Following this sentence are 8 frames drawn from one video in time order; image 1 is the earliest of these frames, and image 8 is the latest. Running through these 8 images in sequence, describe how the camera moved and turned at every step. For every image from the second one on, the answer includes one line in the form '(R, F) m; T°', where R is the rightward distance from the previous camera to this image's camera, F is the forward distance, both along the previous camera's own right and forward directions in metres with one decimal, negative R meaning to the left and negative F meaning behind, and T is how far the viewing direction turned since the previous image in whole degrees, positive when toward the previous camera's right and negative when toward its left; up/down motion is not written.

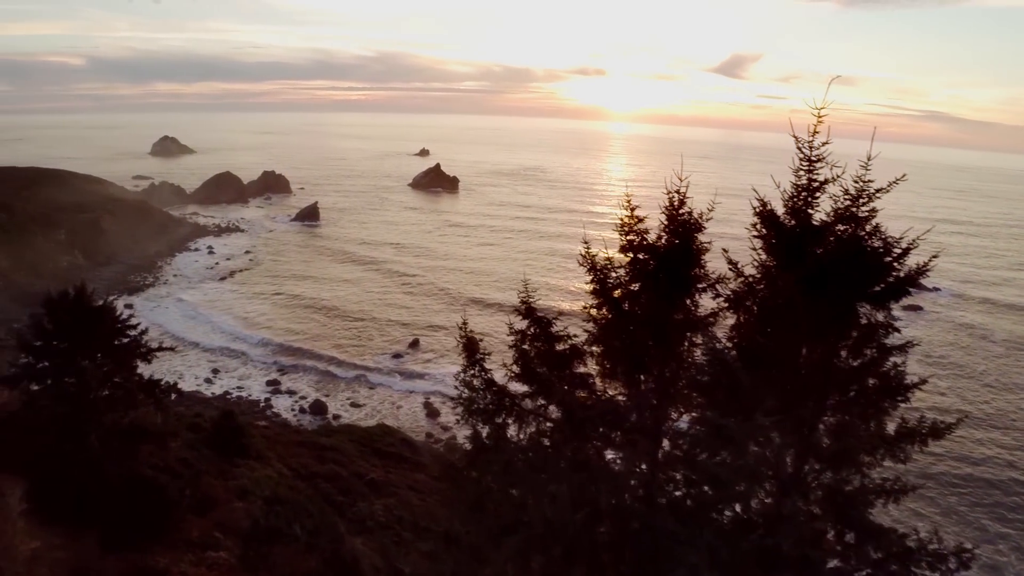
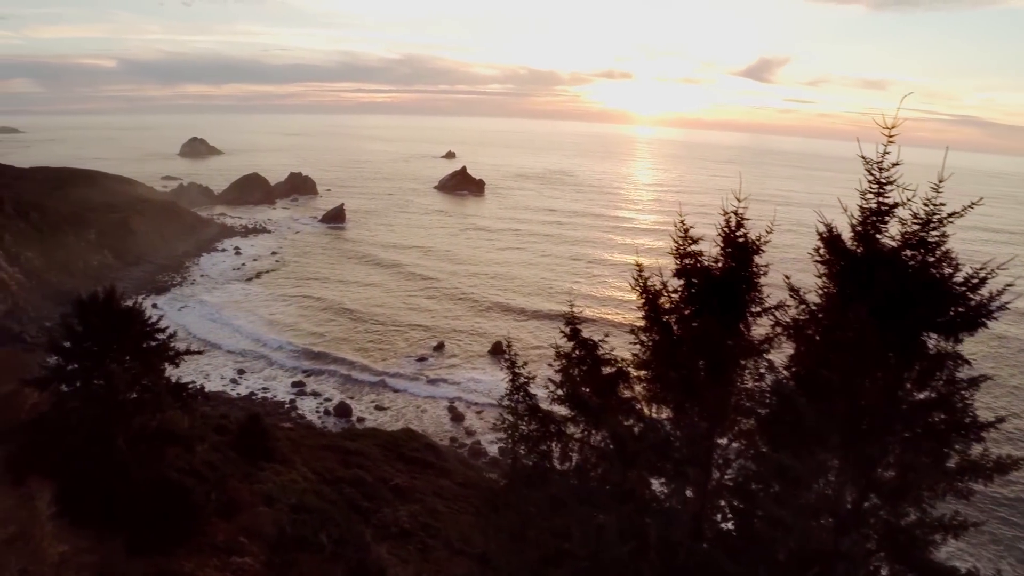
(-0.5, +0.5) m; -2°
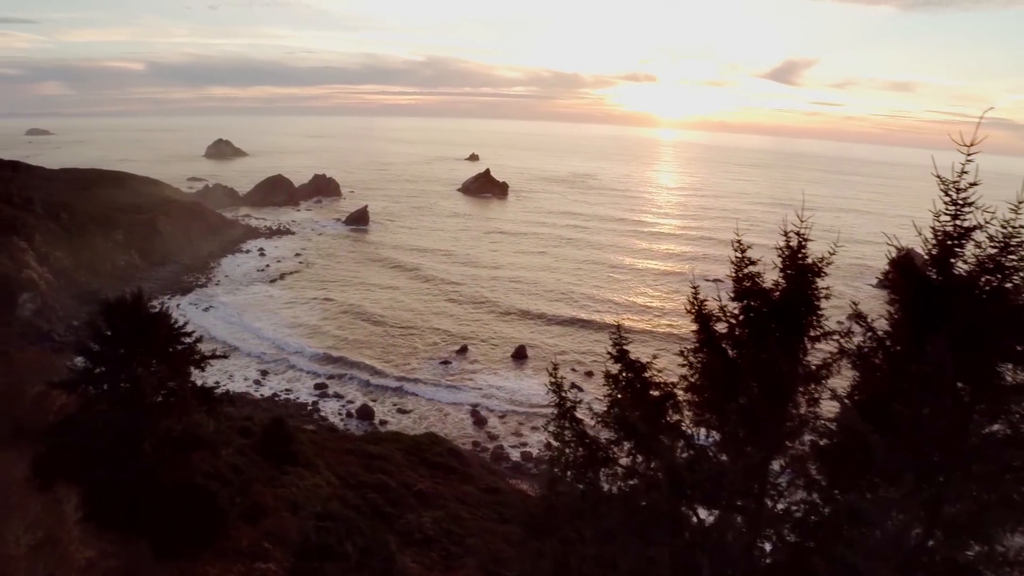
(-0.4, +0.4) m; -2°
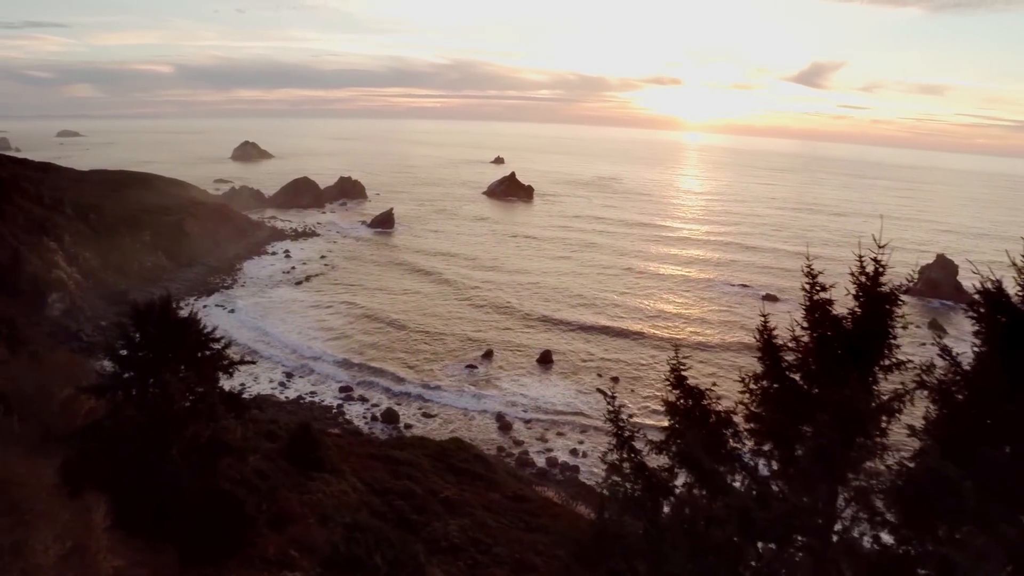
(-0.7, +0.5) m; -1°
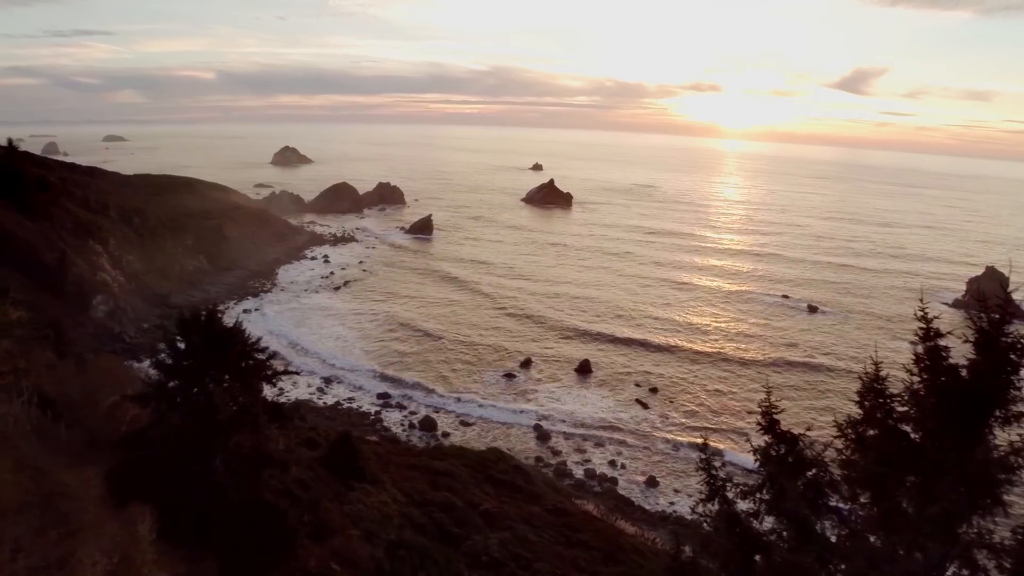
(-1.0, +0.5) m; -2°
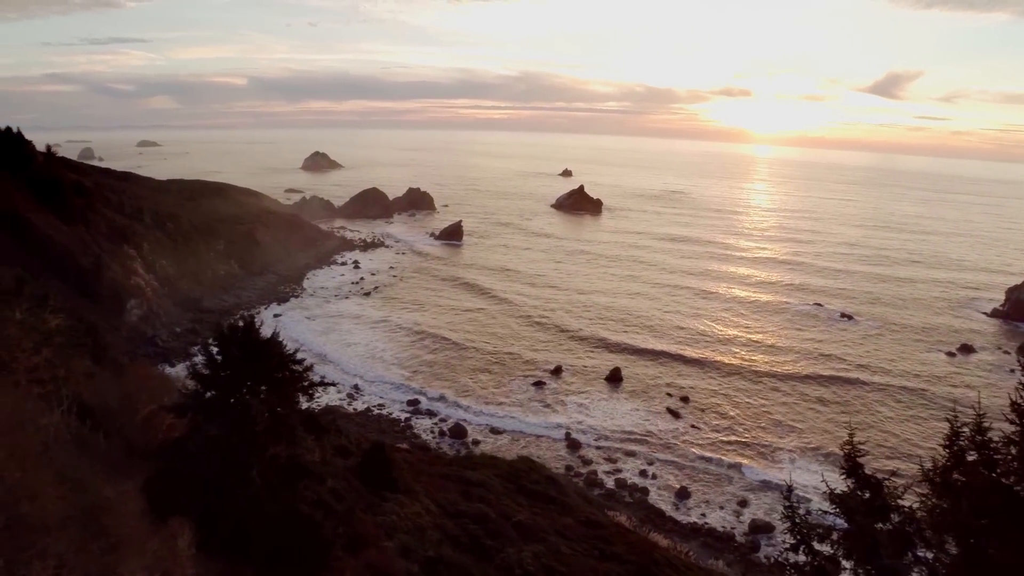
(-0.8, +0.4) m; -2°
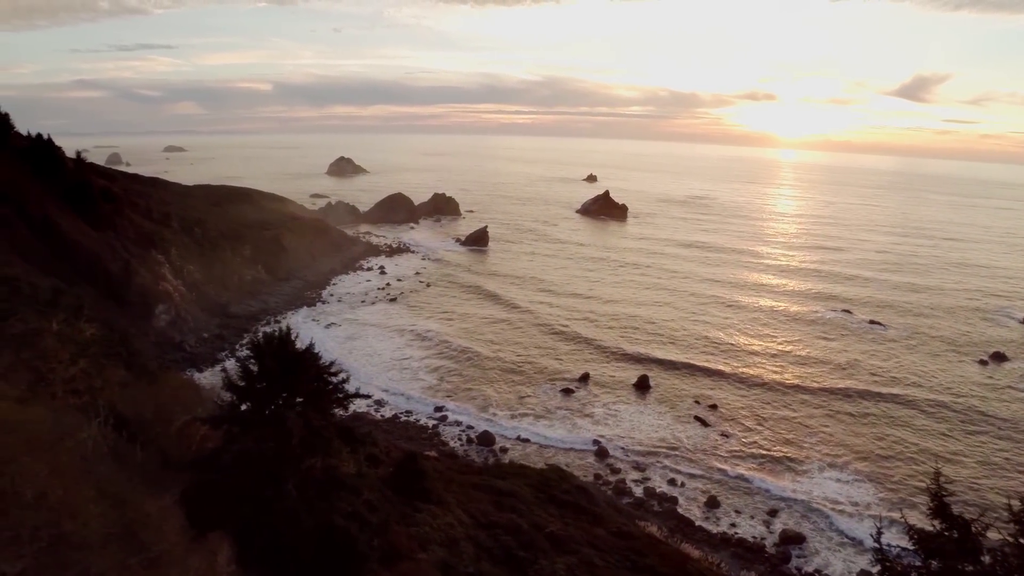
(-0.9, +0.3) m; -1°
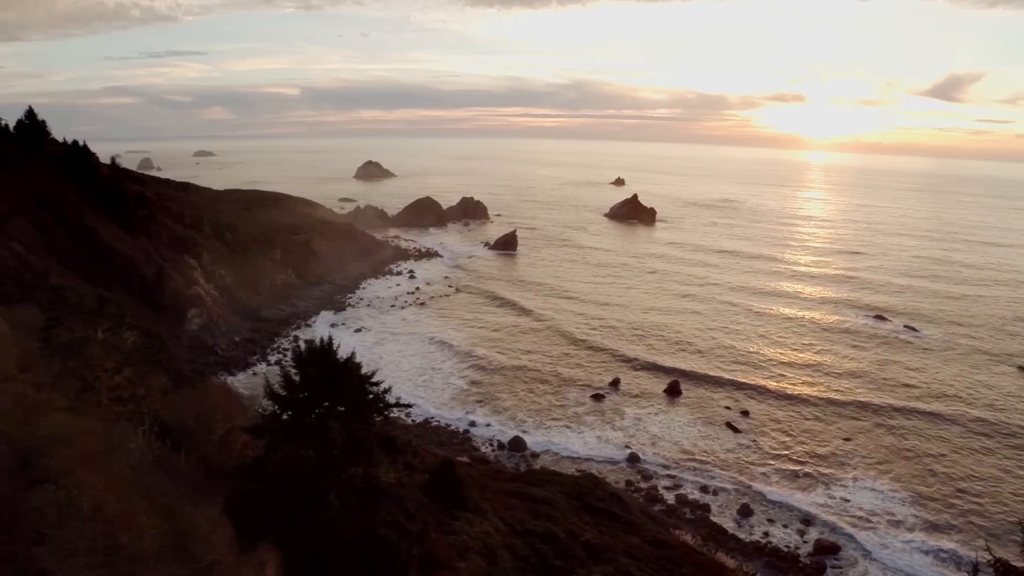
(-0.8, +0.2) m; -2°
